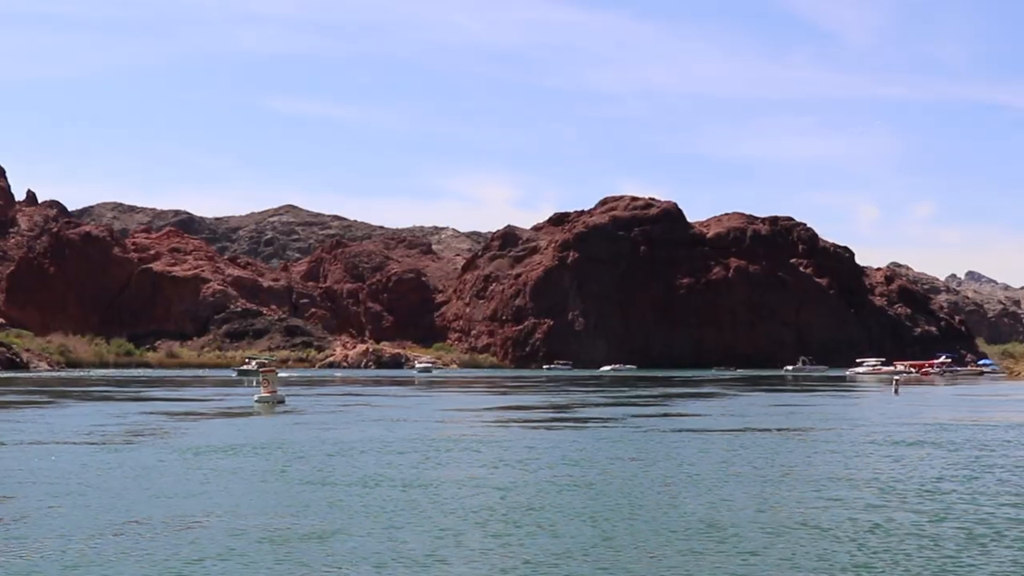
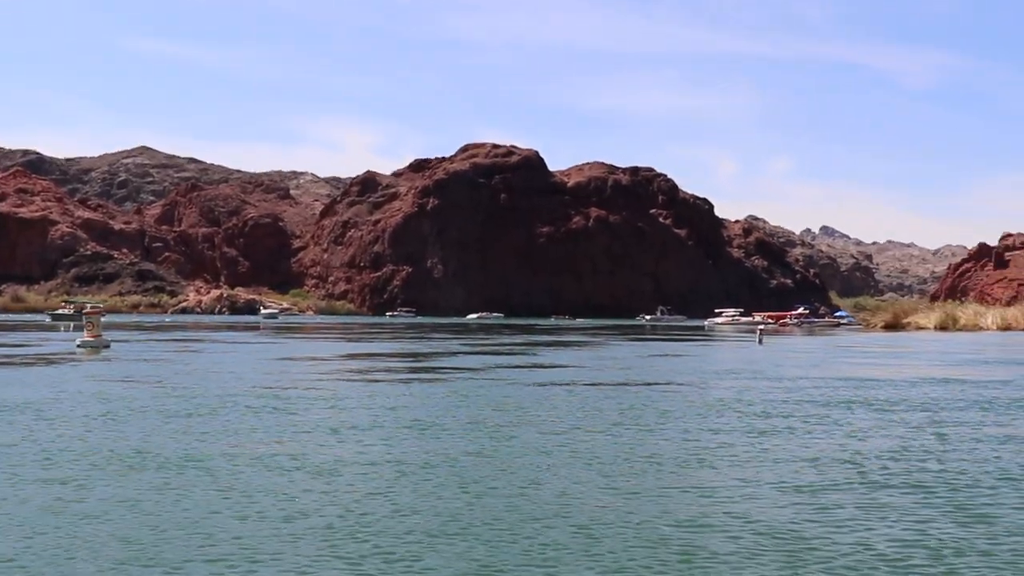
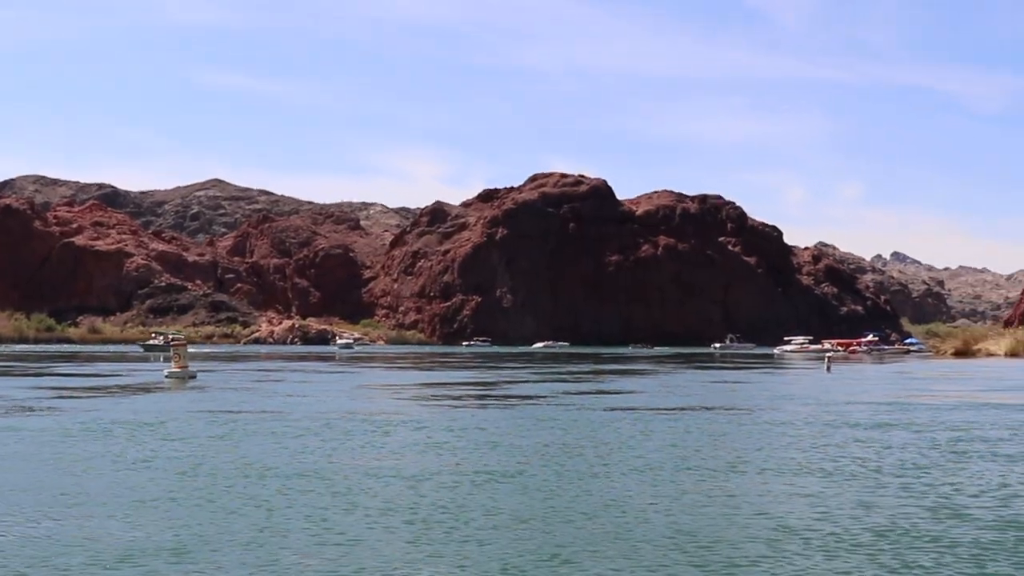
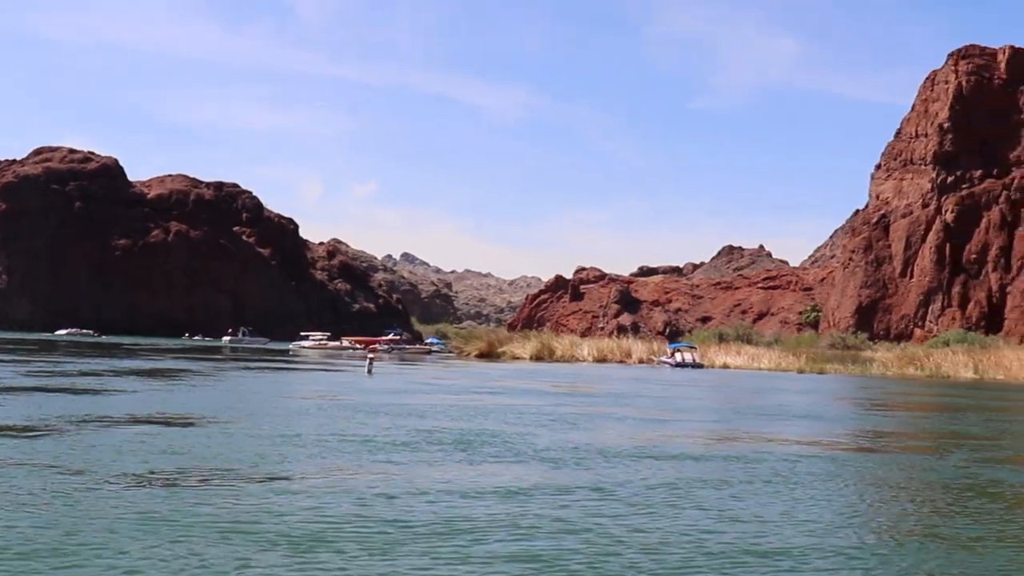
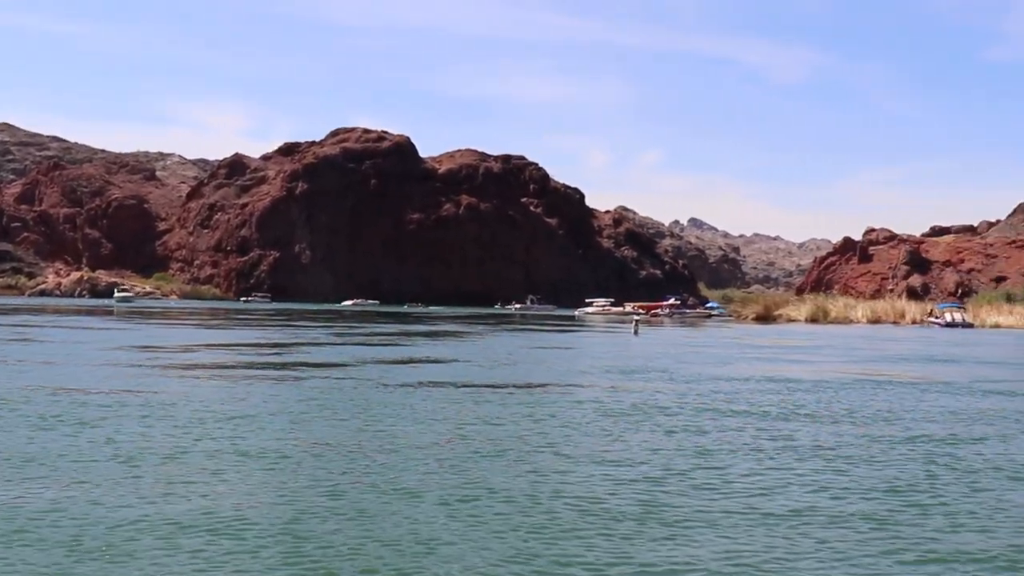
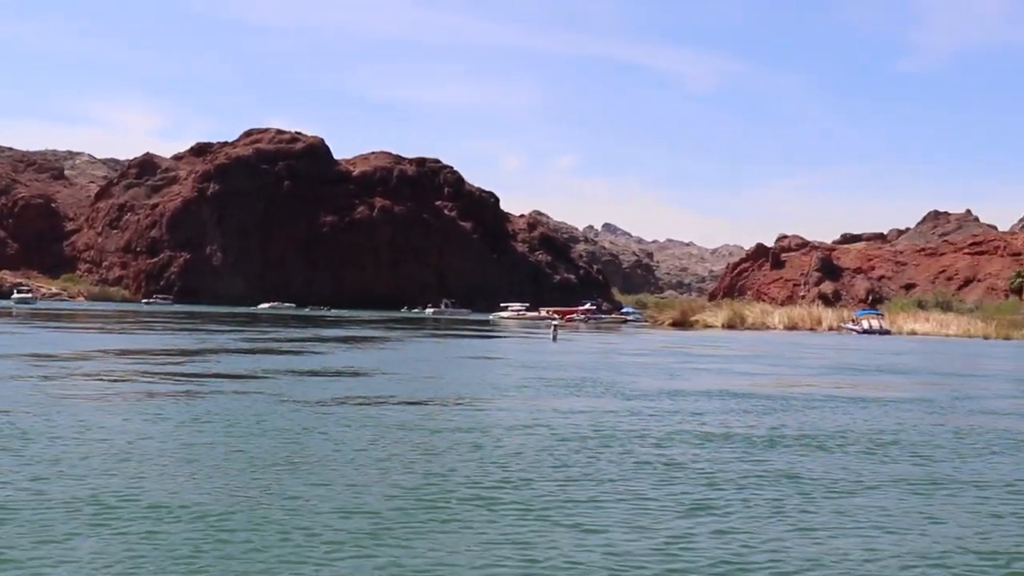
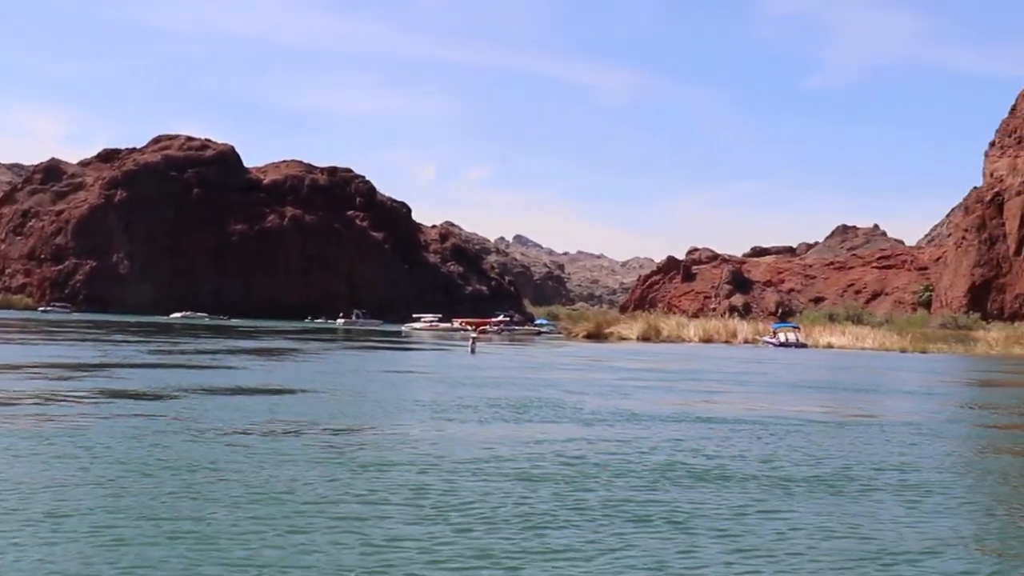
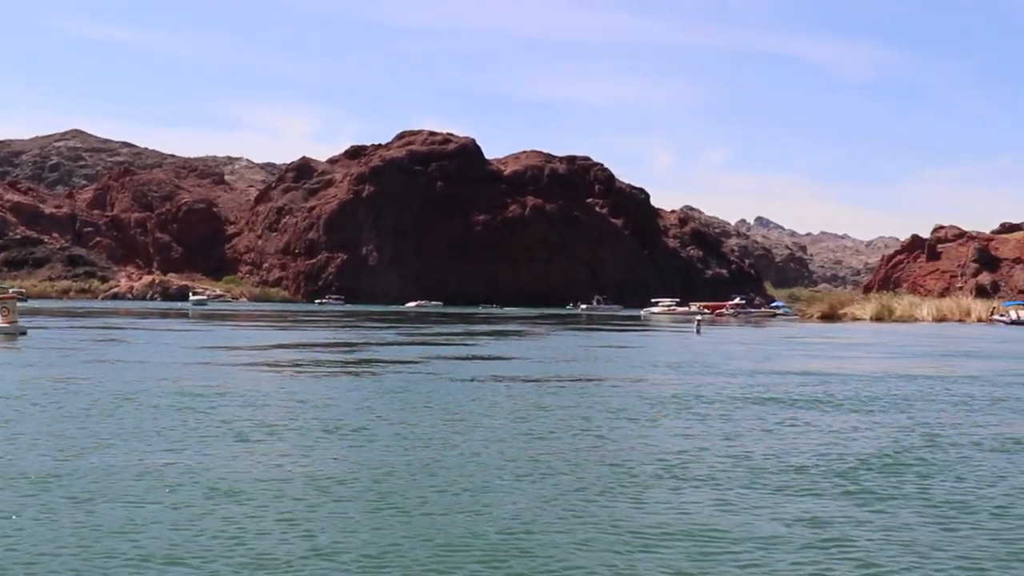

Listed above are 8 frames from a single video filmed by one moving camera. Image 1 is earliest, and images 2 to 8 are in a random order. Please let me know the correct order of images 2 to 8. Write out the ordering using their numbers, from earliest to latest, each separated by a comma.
3, 2, 8, 5, 6, 7, 4
